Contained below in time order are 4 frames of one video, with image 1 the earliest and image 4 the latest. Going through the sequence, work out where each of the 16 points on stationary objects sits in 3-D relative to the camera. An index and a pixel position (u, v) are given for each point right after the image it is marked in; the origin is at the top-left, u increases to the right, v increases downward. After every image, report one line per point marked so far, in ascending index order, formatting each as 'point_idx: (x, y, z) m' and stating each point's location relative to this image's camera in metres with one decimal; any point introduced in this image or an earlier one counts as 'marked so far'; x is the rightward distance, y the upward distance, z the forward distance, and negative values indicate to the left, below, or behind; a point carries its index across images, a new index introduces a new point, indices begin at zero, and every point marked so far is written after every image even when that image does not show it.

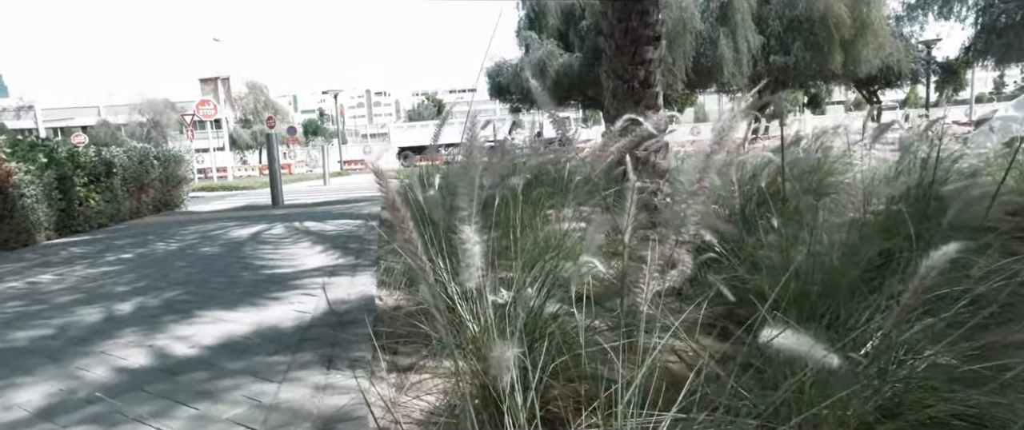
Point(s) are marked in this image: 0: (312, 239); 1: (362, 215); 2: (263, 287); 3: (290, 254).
0: (-2.1, -0.2, +7.1) m
1: (-2.1, 0.0, +9.5) m
2: (-1.6, -0.5, +4.6) m
3: (-1.9, -0.3, +6.1) m
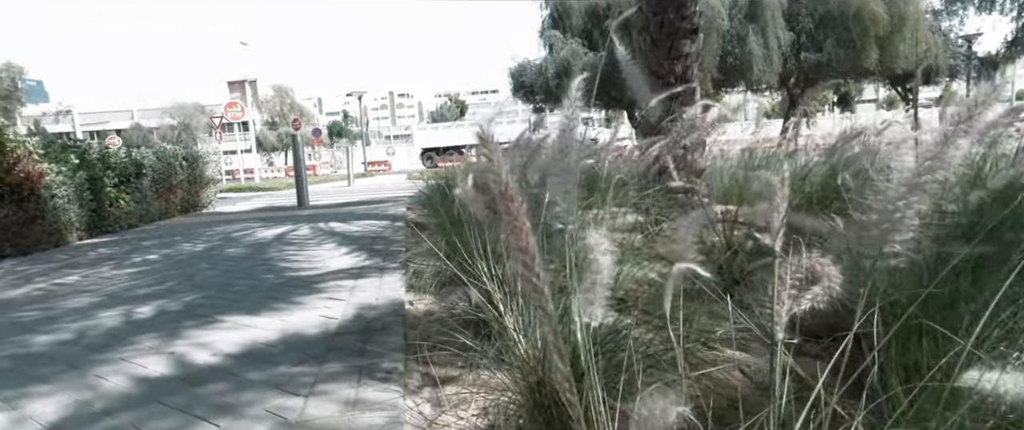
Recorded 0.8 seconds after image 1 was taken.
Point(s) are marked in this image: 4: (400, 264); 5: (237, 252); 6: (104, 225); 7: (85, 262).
0: (-1.7, -0.2, +7.0) m
1: (-1.7, 0.0, +9.4) m
2: (-1.4, -0.5, +4.4) m
3: (-1.7, -0.4, +5.9) m
4: (-0.8, -0.4, +5.3) m
5: (-2.5, -0.3, +6.3) m
6: (-5.2, -0.1, +8.8) m
7: (-4.0, -0.4, +6.5) m
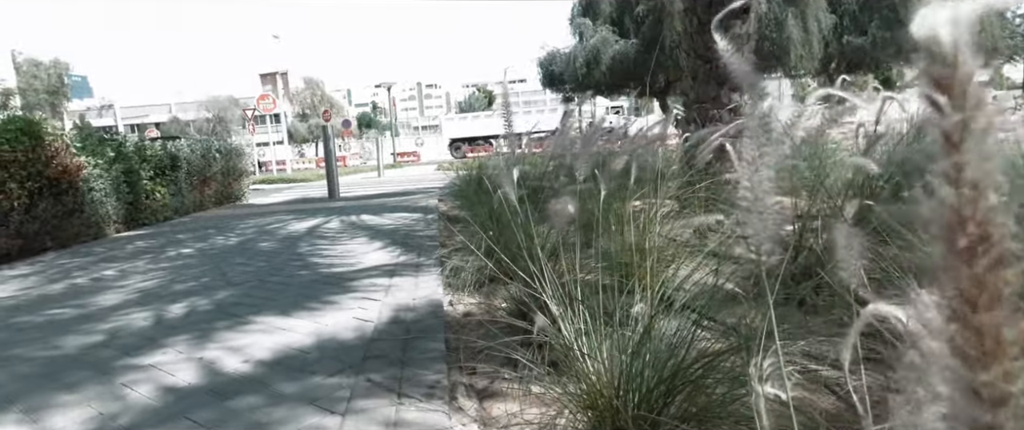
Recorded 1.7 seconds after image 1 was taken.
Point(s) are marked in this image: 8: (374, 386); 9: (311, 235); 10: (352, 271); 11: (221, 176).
0: (-1.4, -0.2, +6.8) m
1: (-1.2, +0.1, +9.2) m
2: (-1.2, -0.5, +4.2) m
3: (-1.3, -0.3, +5.7) m
4: (-0.5, -0.3, +5.0) m
5: (-2.1, -0.3, +6.2) m
6: (-4.7, 0.0, +8.7) m
7: (-3.6, -0.4, +6.4) m
8: (-0.5, -0.6, +2.6) m
9: (-2.0, -0.2, +6.8) m
10: (-1.1, -0.4, +4.9) m
11: (-4.8, +0.6, +11.4) m
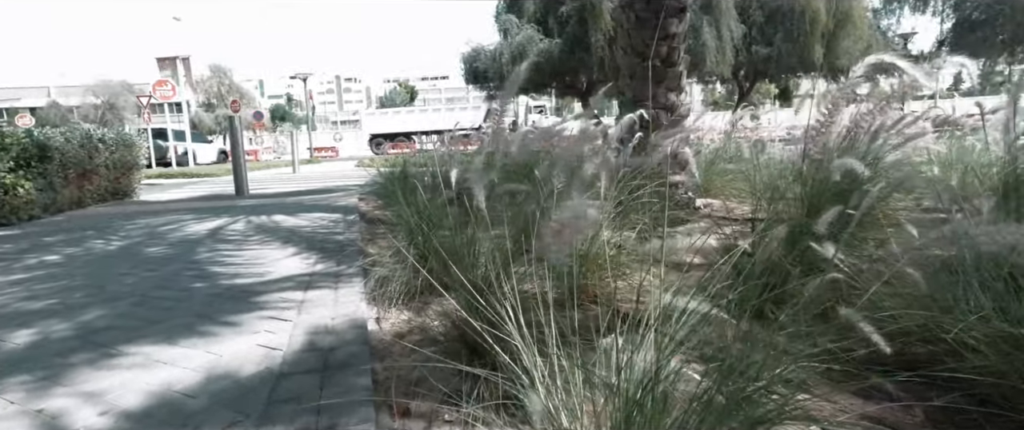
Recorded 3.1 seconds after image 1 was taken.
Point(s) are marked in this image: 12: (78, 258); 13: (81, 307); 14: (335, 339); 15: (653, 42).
0: (-2.0, -0.2, +6.1) m
1: (-2.1, +0.1, +8.4) m
2: (-1.5, -0.5, +3.6) m
3: (-1.8, -0.3, +5.0) m
4: (-1.0, -0.4, +4.4) m
5: (-2.7, -0.3, +5.3) m
6: (-5.5, 0.0, +7.6) m
7: (-4.2, -0.4, +5.4) m
8: (-0.7, -0.7, +2.0) m
9: (-2.6, -0.2, +6.0) m
10: (-1.5, -0.4, +4.2) m
11: (-5.9, +0.7, +10.2) m
12: (-3.2, -0.3, +5.2) m
13: (-2.2, -0.5, +3.6) m
14: (-0.8, -0.5, +3.0) m
15: (+1.3, +1.6, +6.4) m
